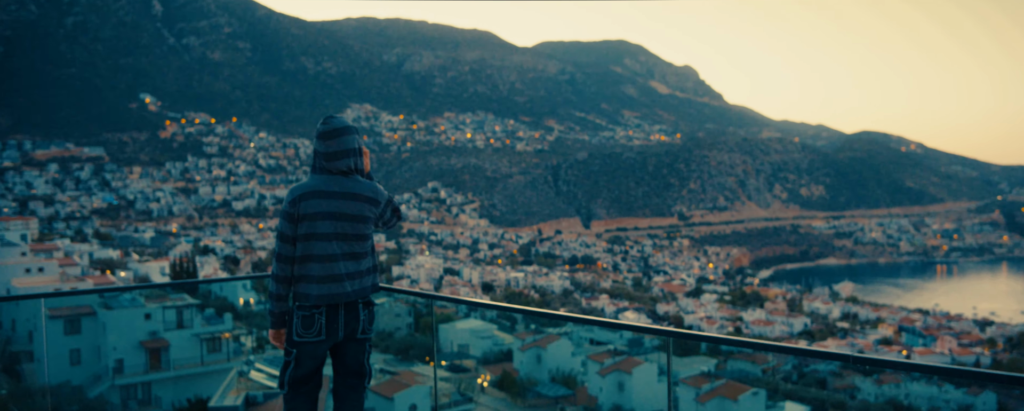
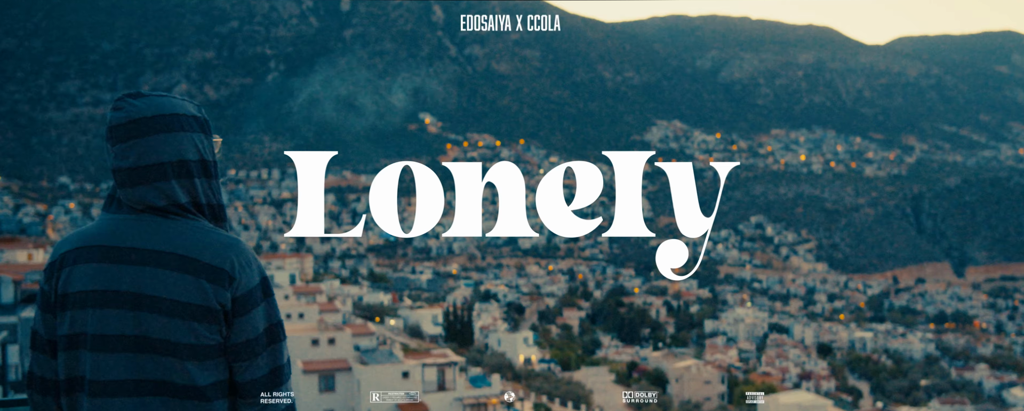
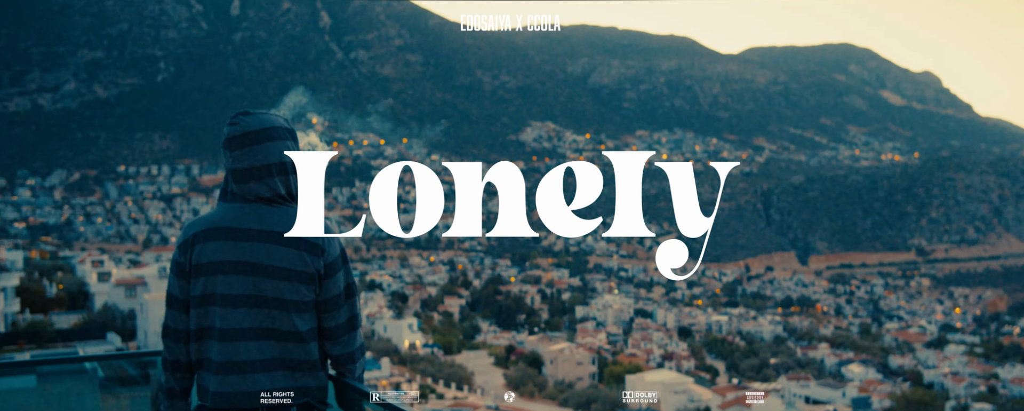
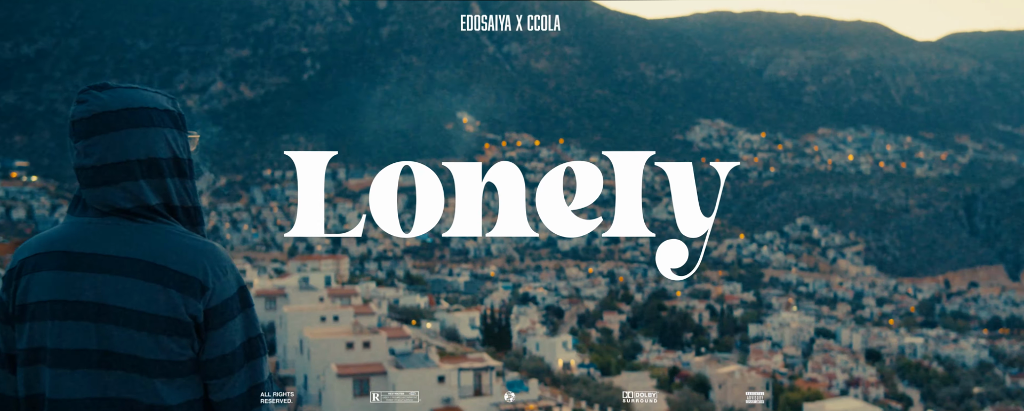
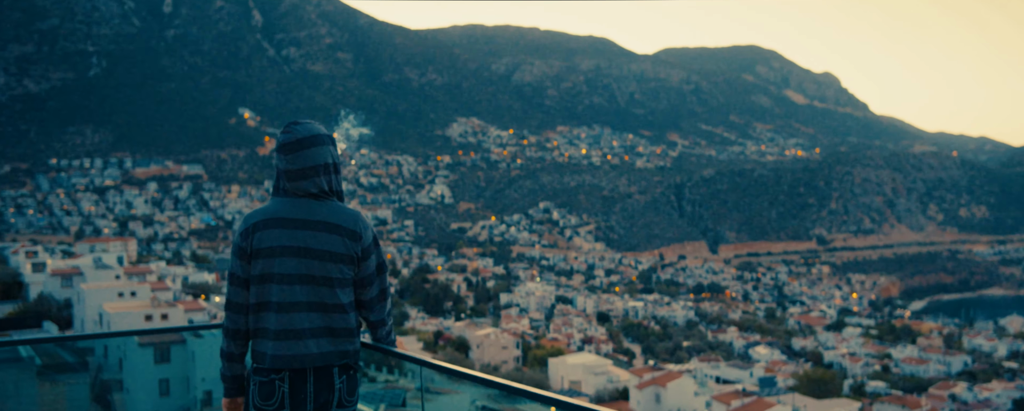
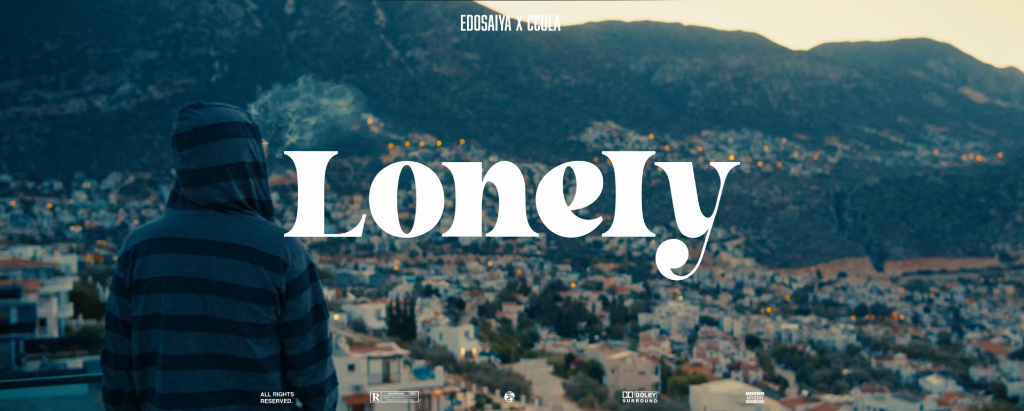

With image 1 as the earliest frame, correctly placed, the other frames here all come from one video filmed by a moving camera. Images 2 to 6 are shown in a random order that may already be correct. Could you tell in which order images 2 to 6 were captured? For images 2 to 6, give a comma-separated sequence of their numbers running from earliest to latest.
5, 3, 6, 2, 4
